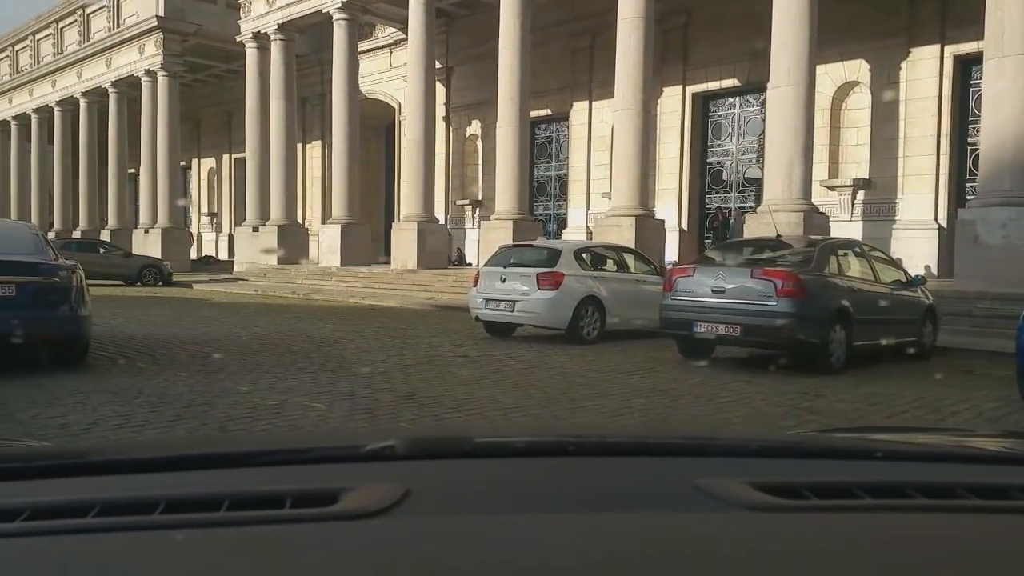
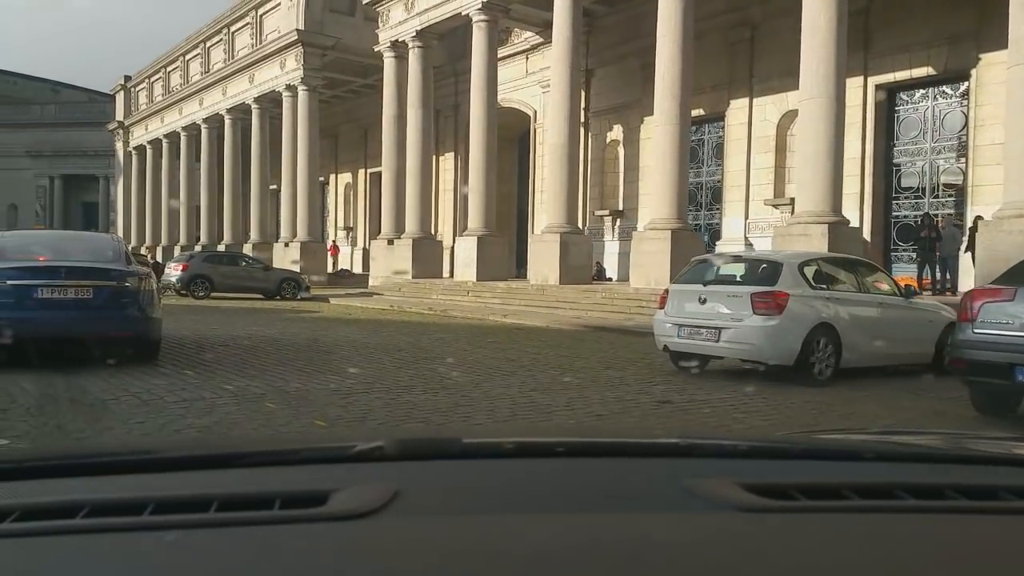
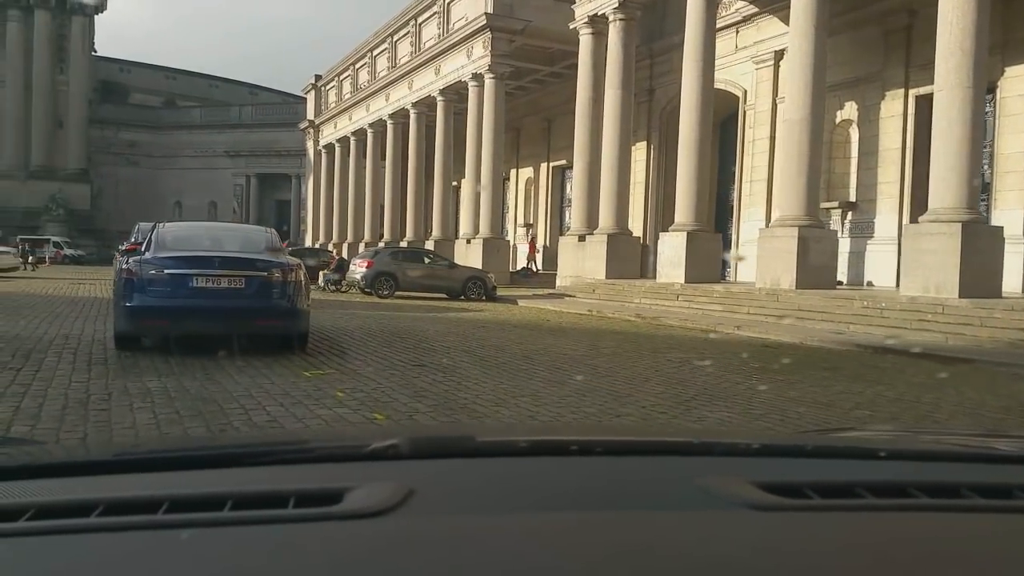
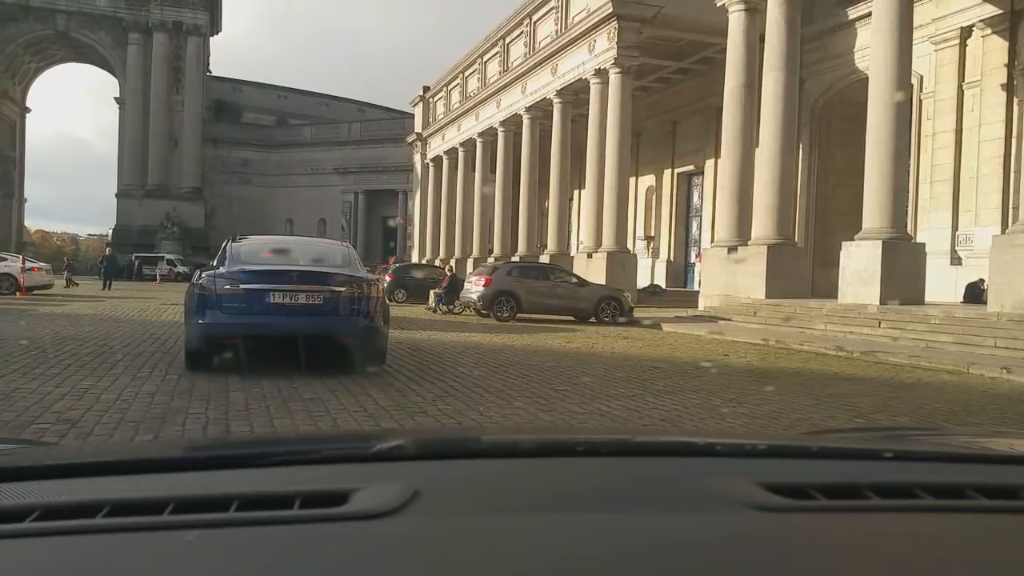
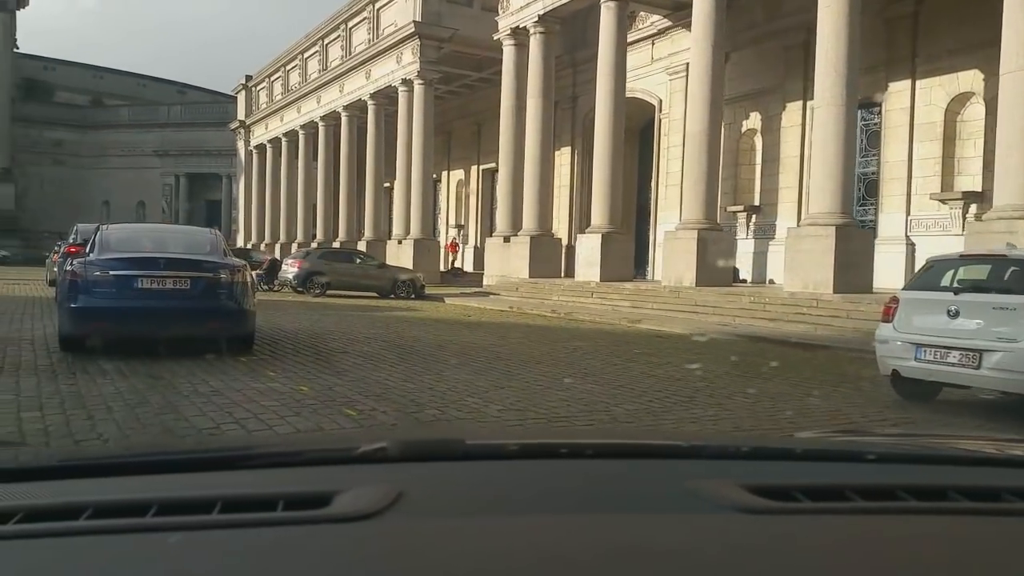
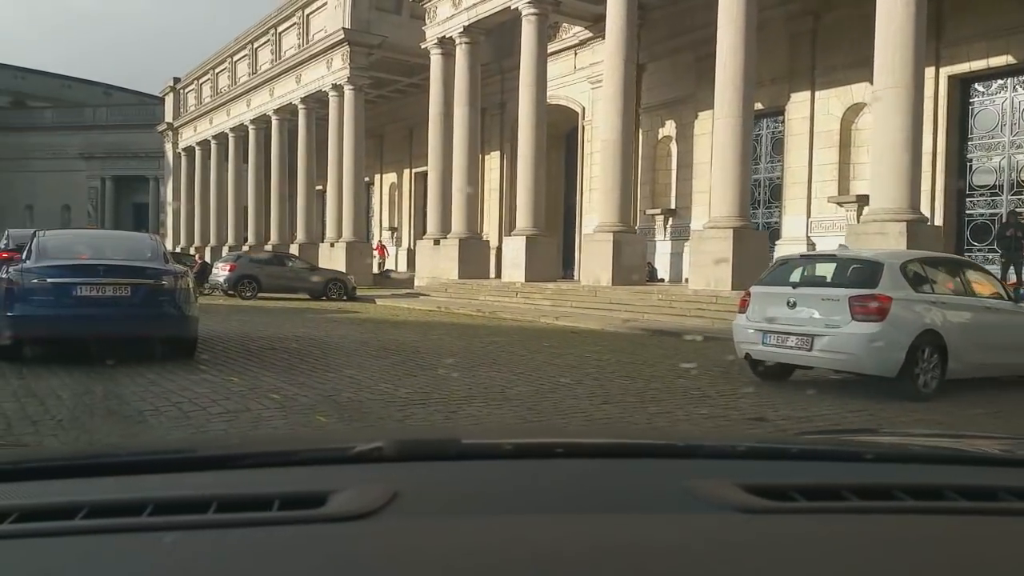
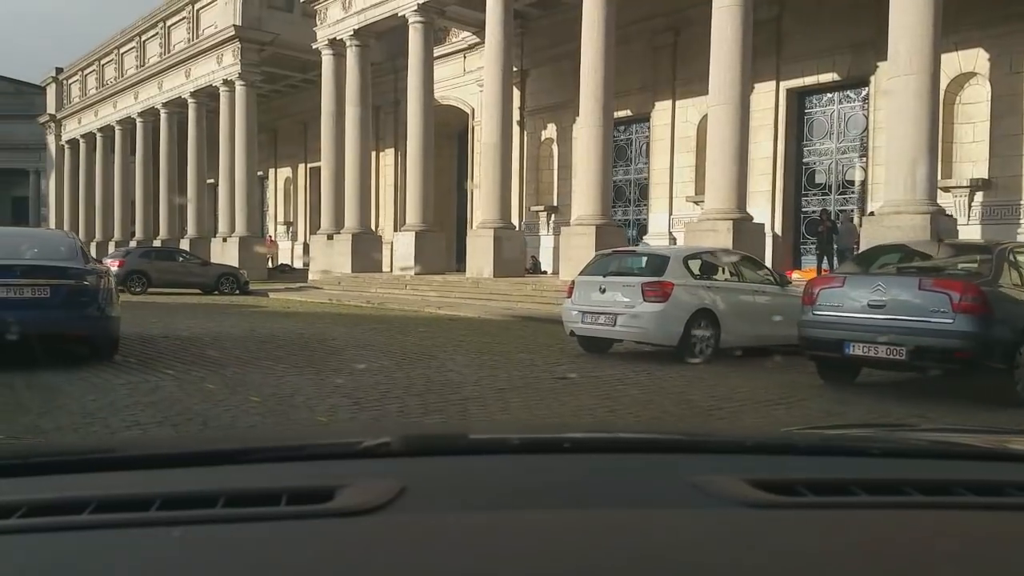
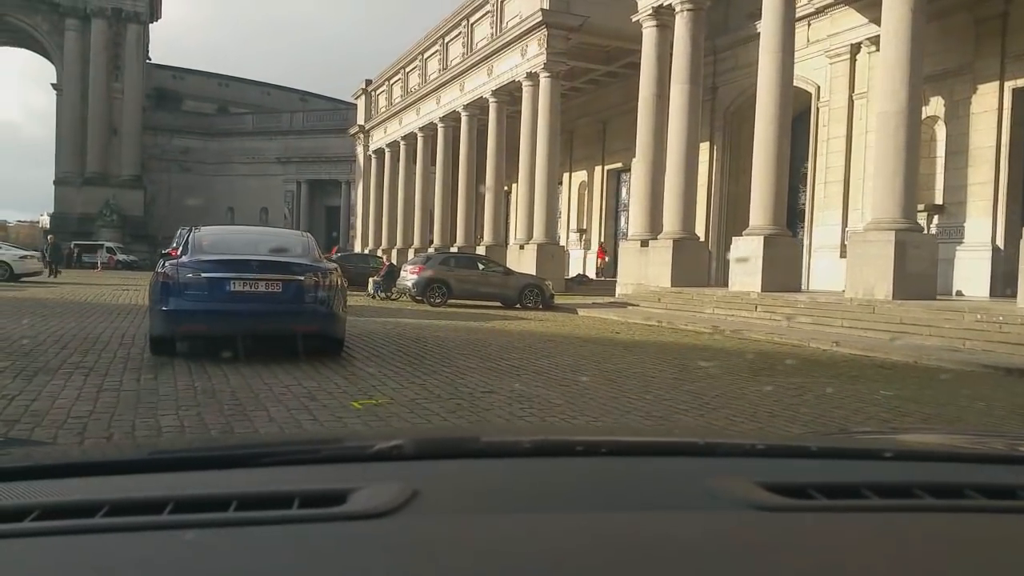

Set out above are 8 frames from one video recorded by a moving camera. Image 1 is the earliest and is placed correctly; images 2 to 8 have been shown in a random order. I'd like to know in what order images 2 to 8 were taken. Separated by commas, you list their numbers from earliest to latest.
7, 2, 6, 5, 3, 8, 4
